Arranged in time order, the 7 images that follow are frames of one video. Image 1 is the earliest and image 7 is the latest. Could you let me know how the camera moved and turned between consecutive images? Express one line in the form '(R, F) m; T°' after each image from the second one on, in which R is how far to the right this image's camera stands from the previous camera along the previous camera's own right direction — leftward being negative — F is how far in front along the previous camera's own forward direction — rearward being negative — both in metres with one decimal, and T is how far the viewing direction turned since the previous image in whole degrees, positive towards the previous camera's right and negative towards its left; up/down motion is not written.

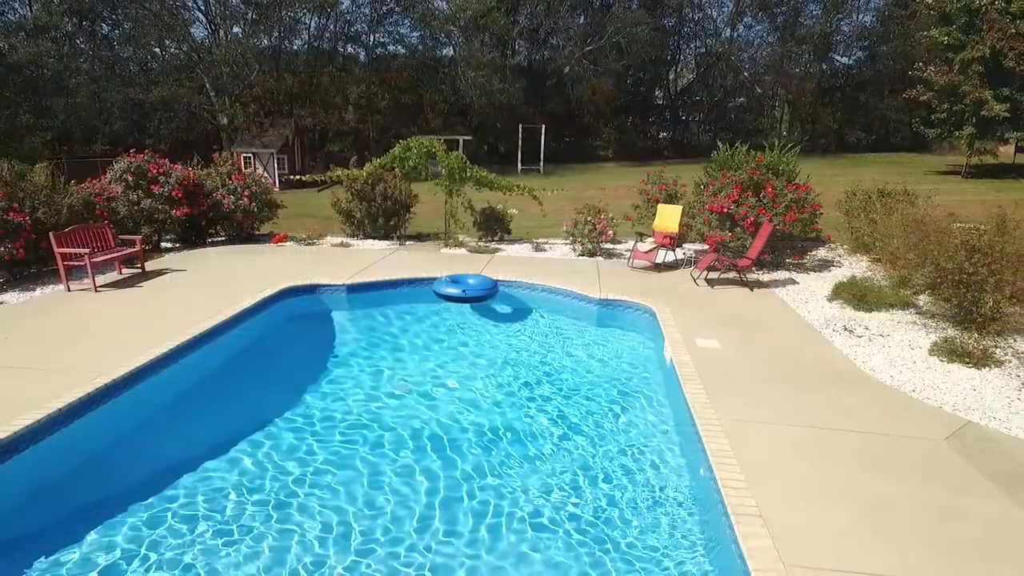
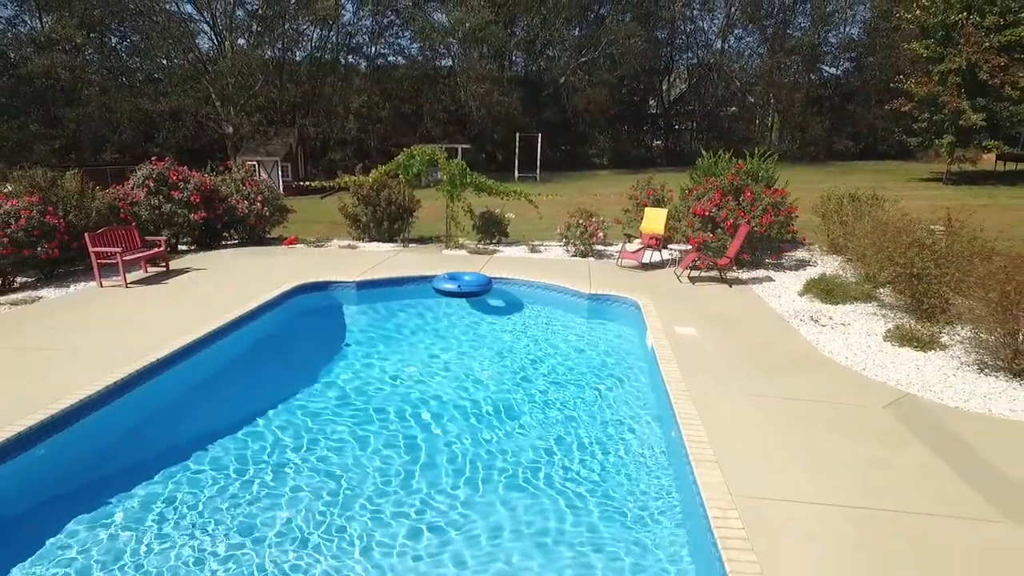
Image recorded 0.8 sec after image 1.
(0.0, -0.7) m; 0°
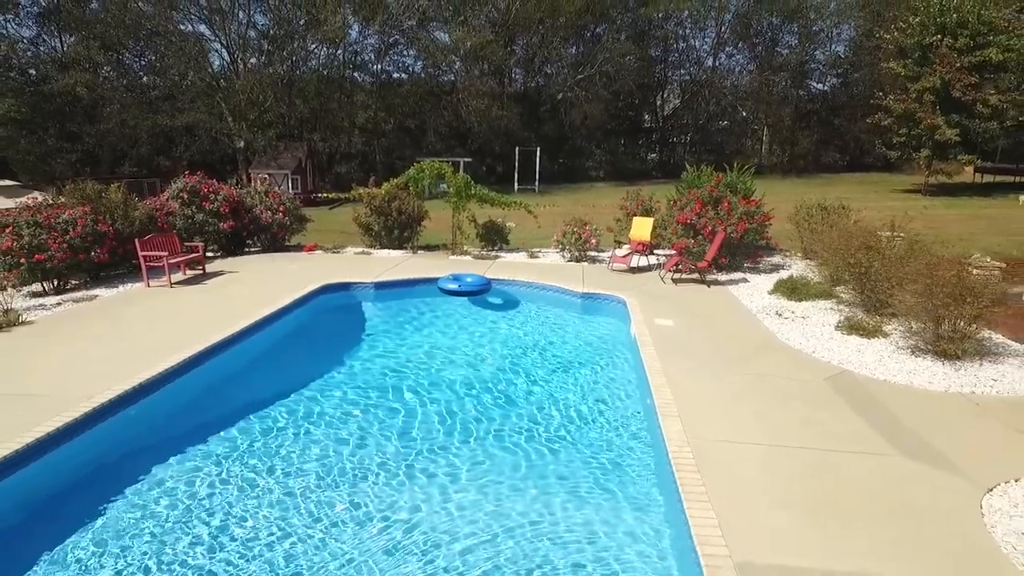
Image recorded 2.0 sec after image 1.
(0.0, -1.1) m; 0°
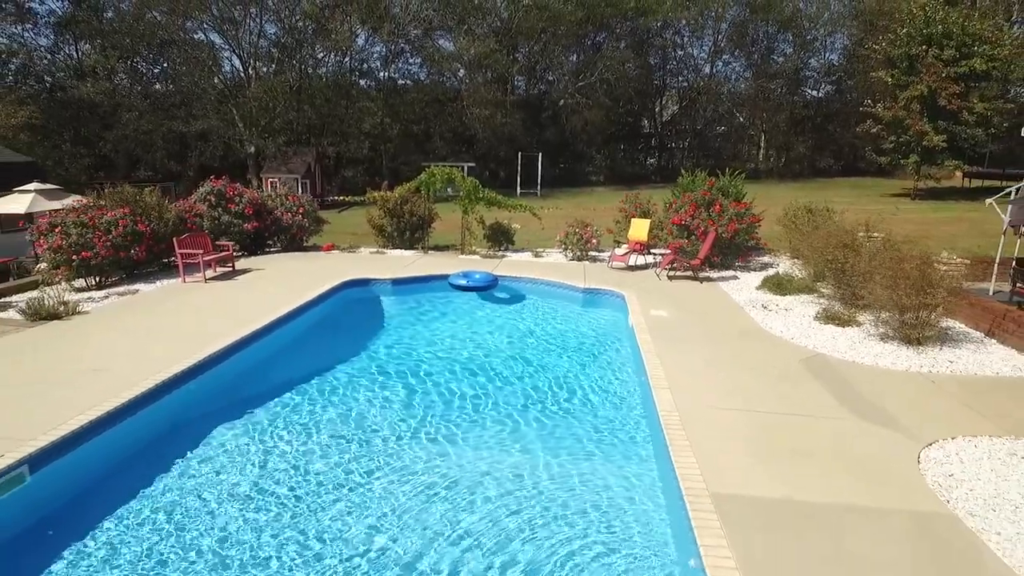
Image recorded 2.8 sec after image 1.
(-0.1, -0.8) m; 0°
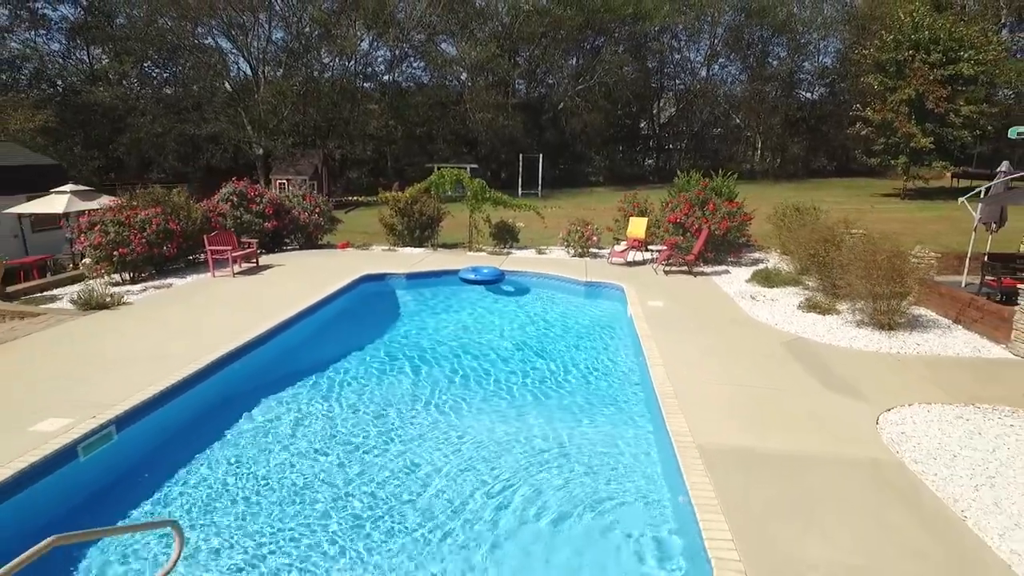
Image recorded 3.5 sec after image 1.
(-0.2, -0.8) m; 0°
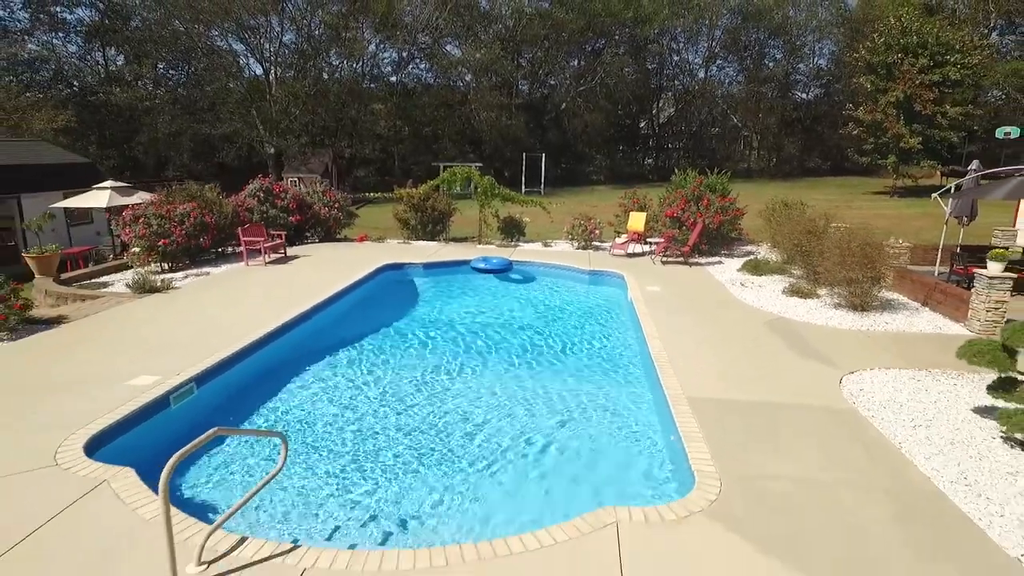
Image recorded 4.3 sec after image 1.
(-0.2, -1.0) m; 0°
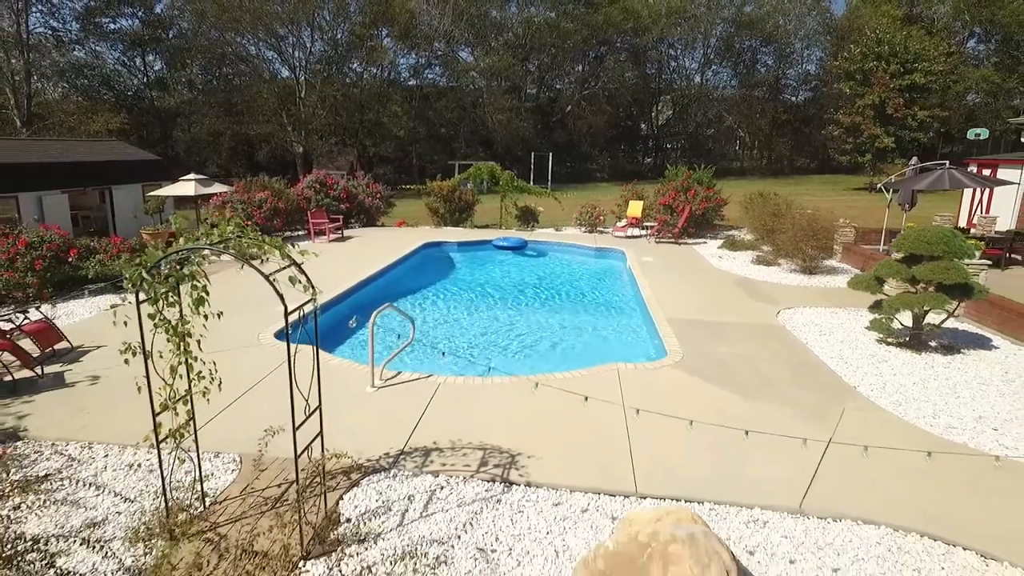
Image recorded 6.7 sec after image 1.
(-0.5, -2.6) m; 0°
